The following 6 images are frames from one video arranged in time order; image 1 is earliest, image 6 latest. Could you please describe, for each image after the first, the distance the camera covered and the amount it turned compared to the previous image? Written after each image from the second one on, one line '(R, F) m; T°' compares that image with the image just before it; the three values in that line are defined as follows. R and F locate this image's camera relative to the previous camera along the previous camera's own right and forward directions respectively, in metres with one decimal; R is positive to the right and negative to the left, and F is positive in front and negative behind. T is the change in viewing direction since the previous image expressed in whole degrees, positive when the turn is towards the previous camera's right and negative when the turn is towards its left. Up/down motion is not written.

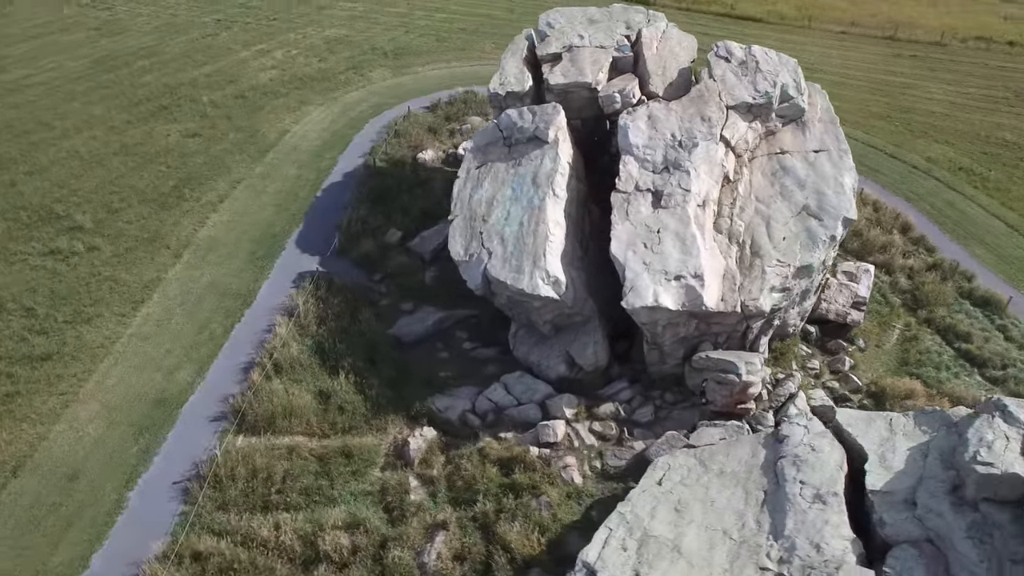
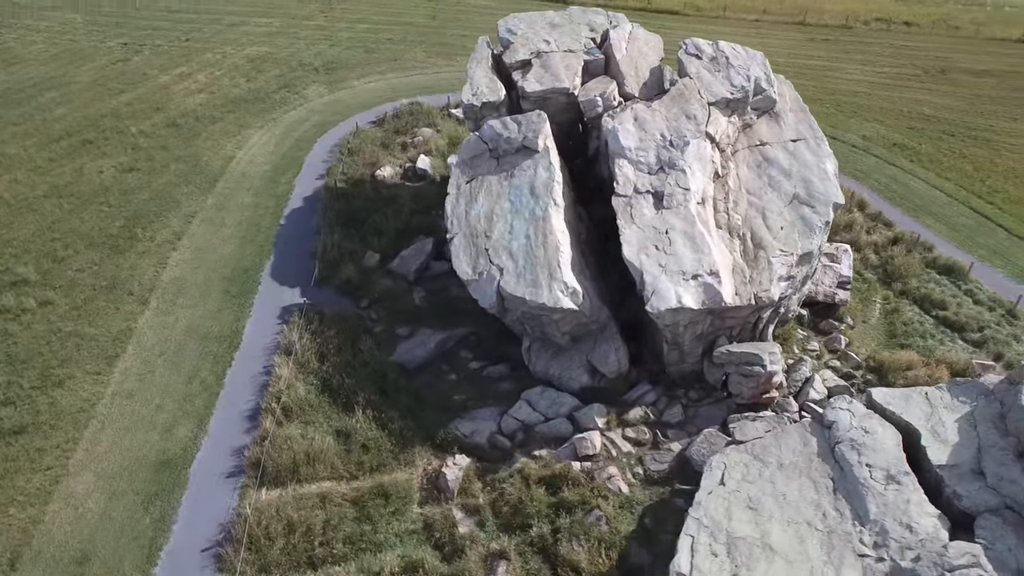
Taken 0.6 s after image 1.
(-2.6, +0.5) m; +7°
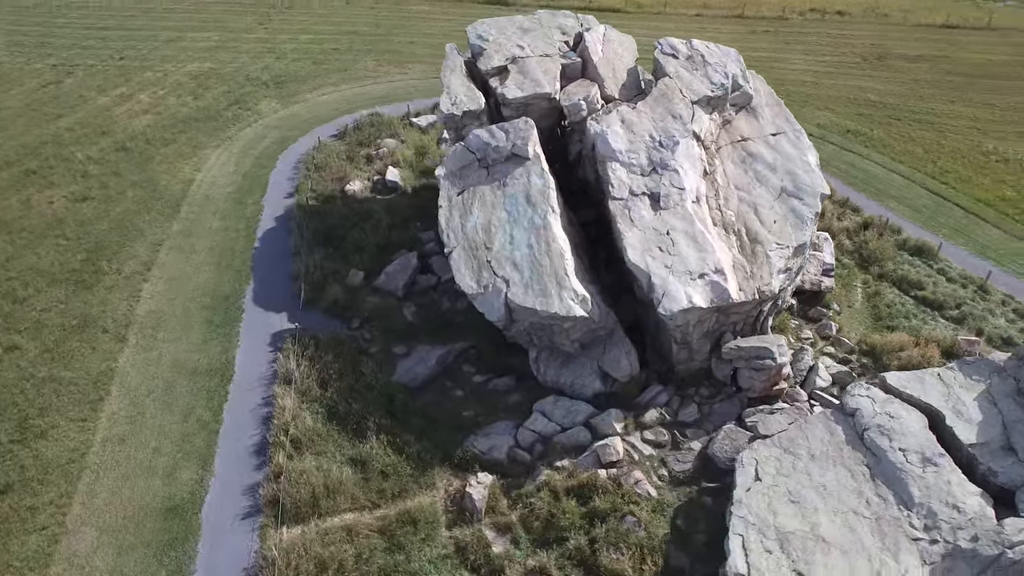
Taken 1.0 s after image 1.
(-1.7, +0.3) m; +5°
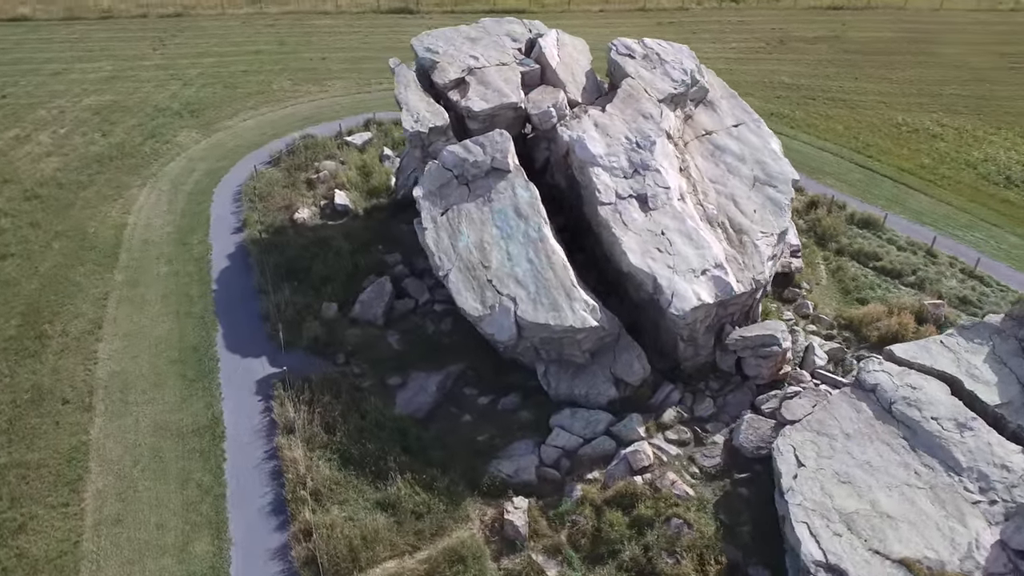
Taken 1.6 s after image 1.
(-2.5, +0.5) m; +8°
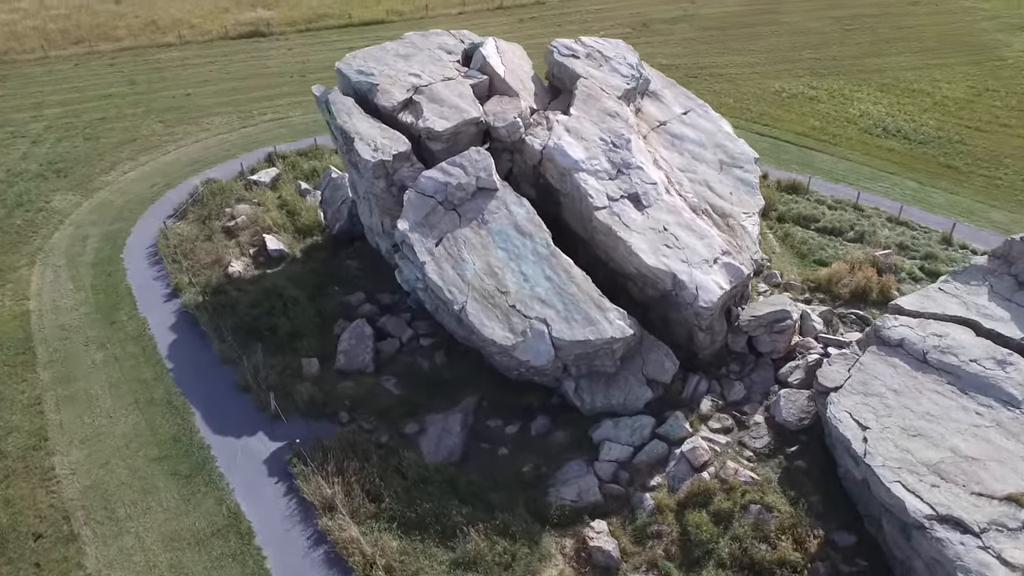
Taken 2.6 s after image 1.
(-4.1, +1.1) m; +12°
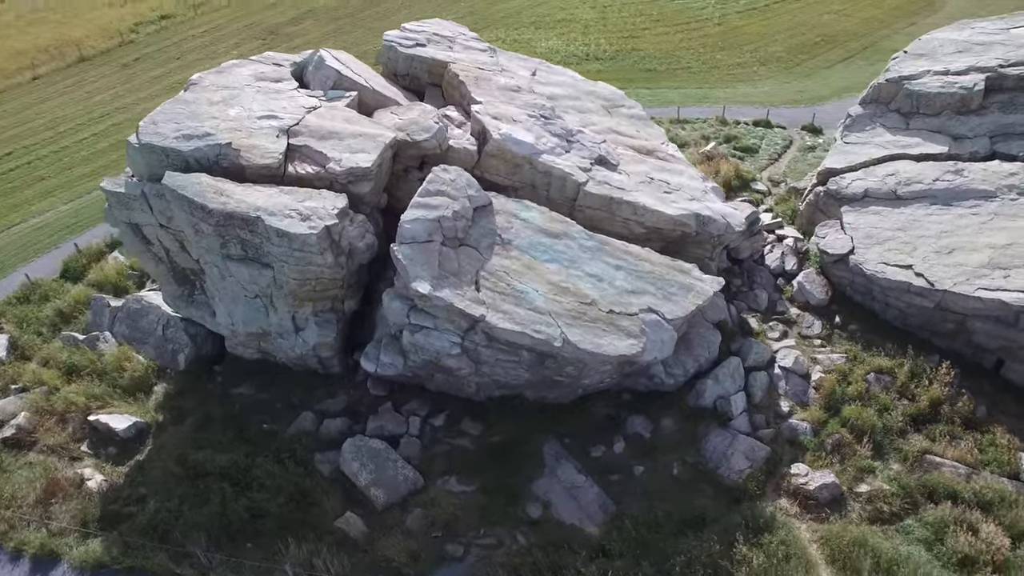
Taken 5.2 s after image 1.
(-9.0, +5.6) m; +31°
